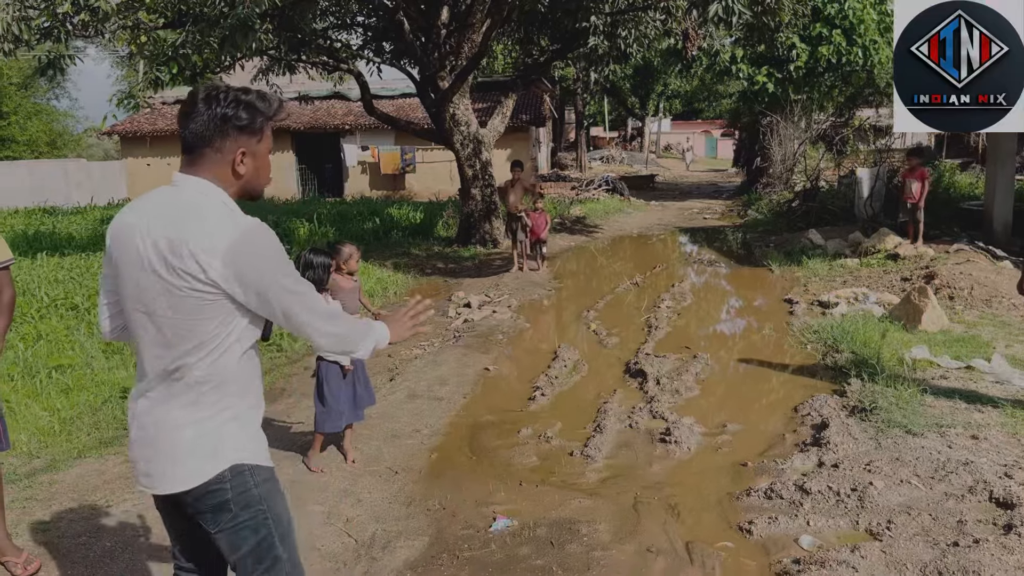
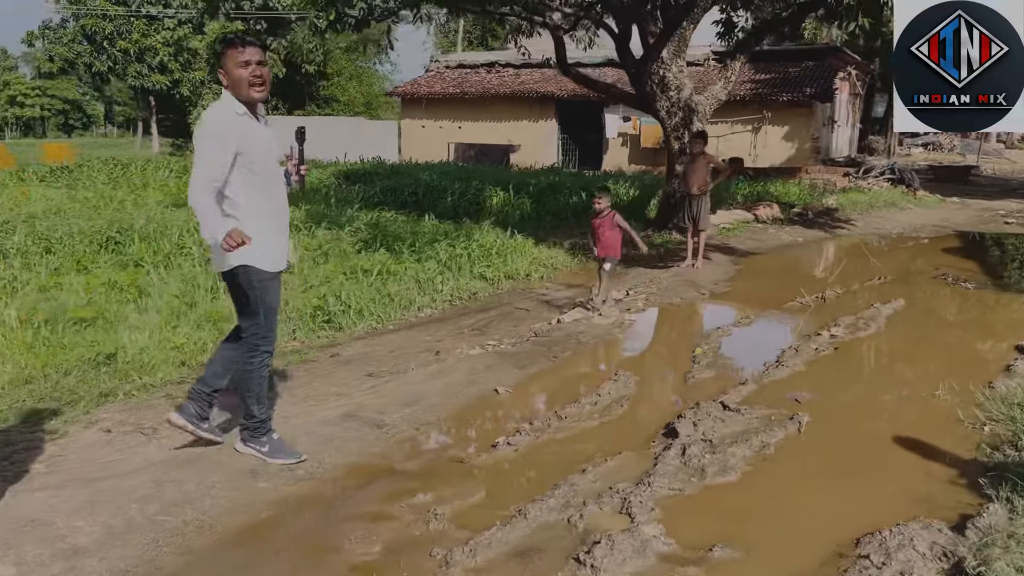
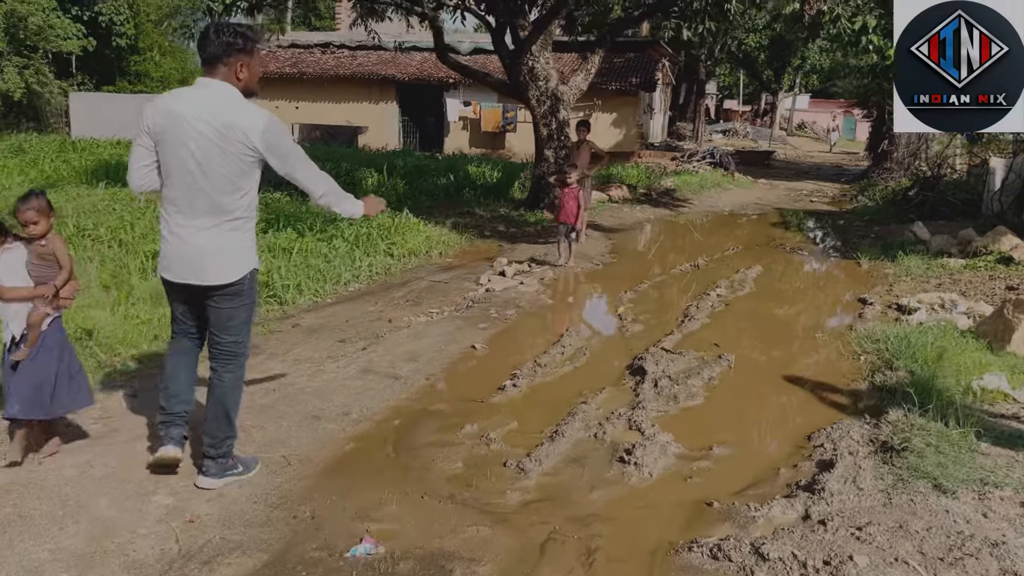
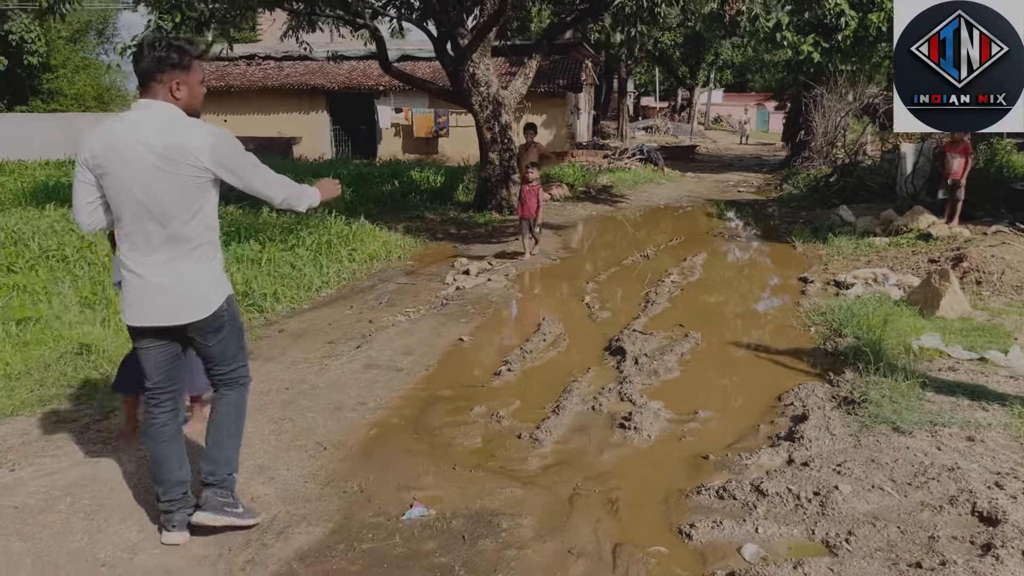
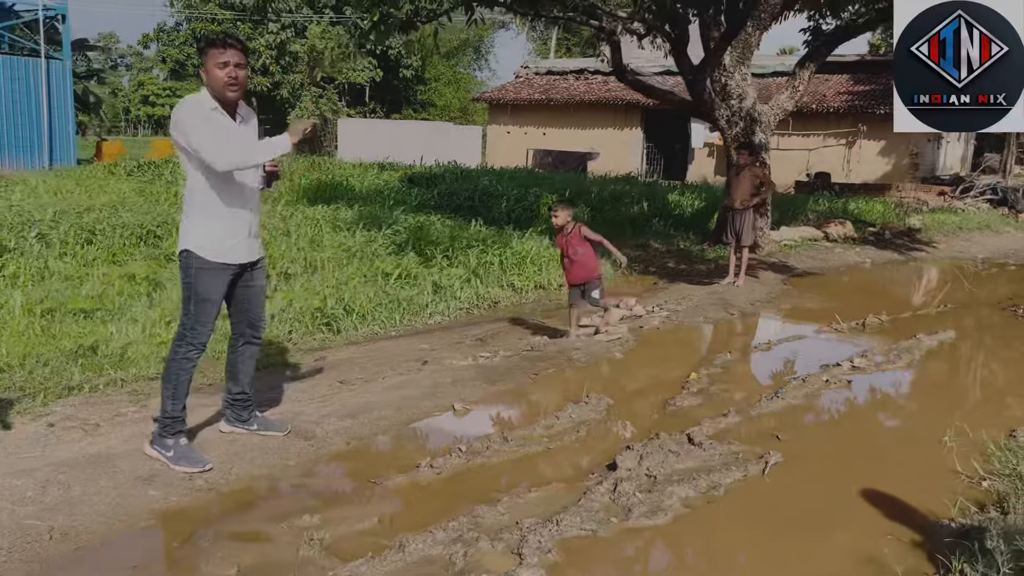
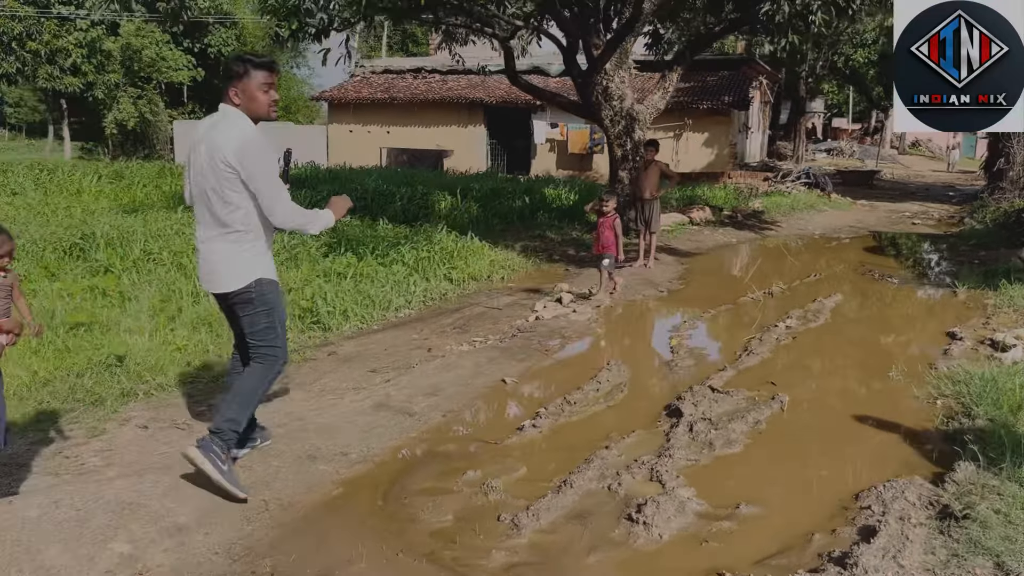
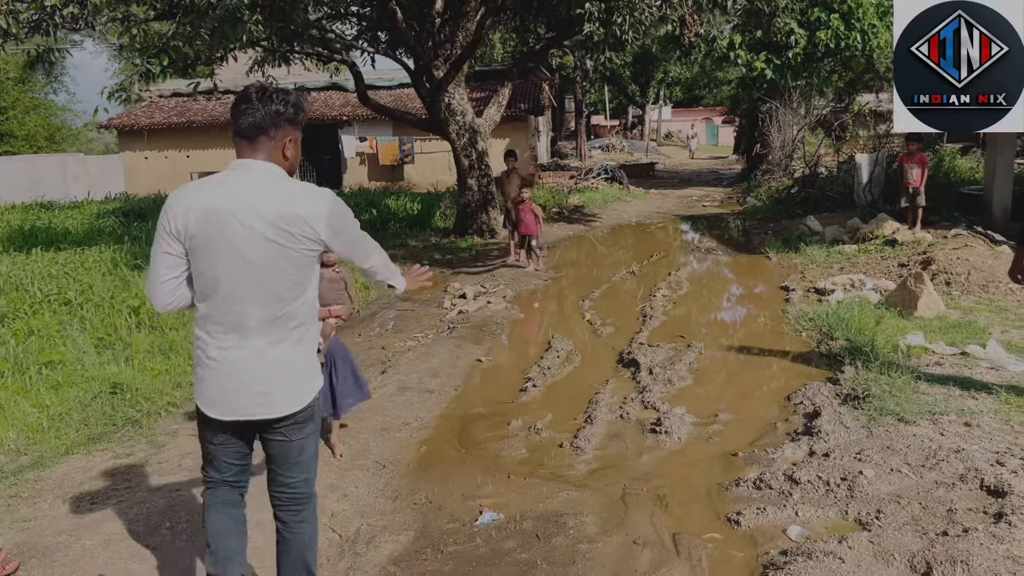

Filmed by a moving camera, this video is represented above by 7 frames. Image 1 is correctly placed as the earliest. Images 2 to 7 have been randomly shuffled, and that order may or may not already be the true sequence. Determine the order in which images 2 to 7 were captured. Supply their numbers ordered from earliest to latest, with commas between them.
7, 4, 3, 6, 2, 5
